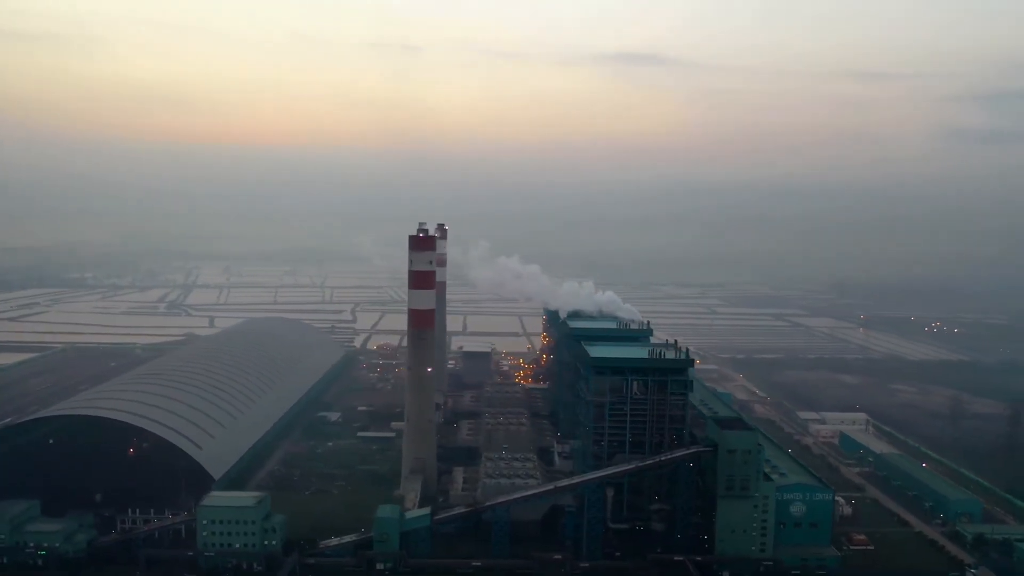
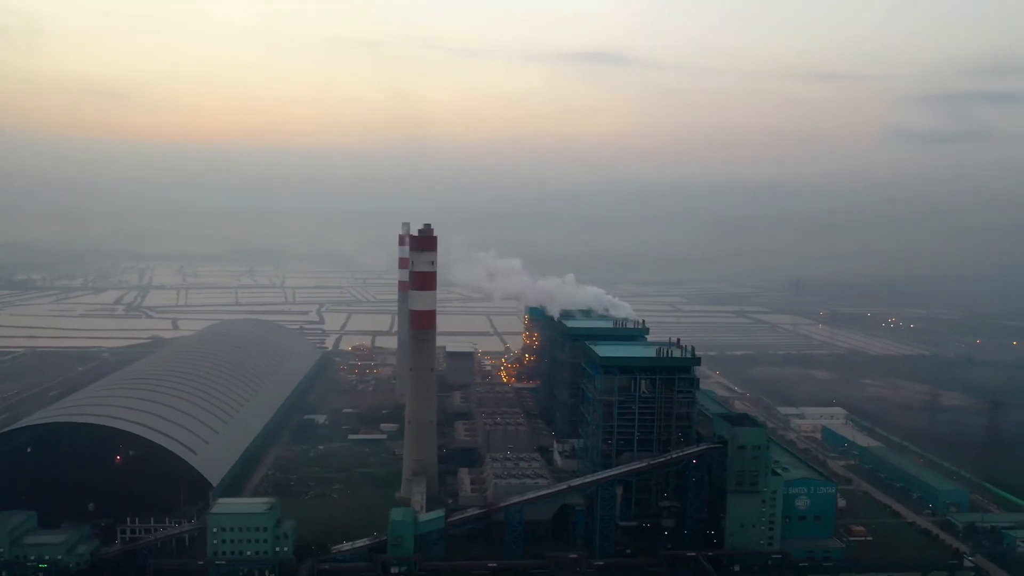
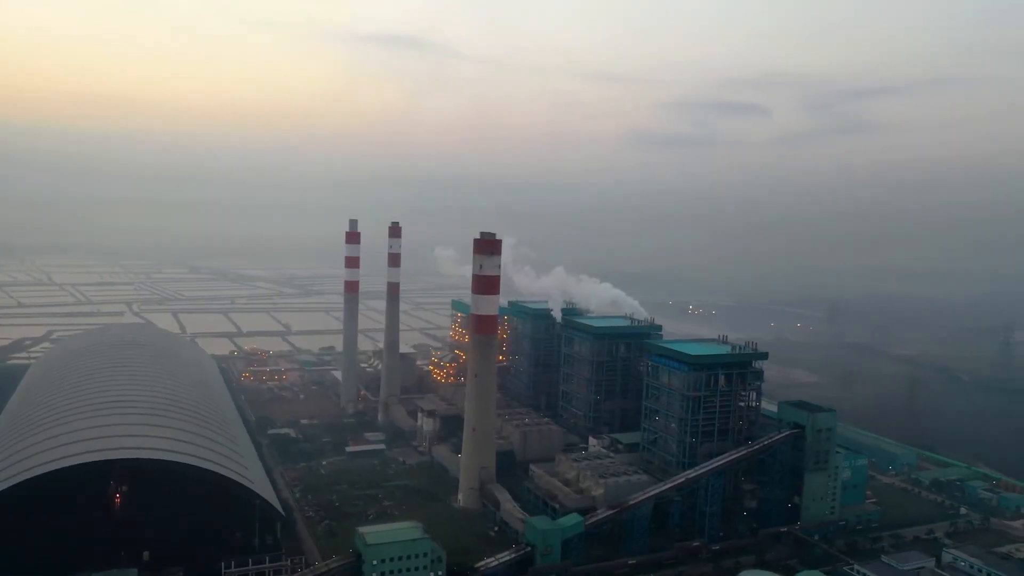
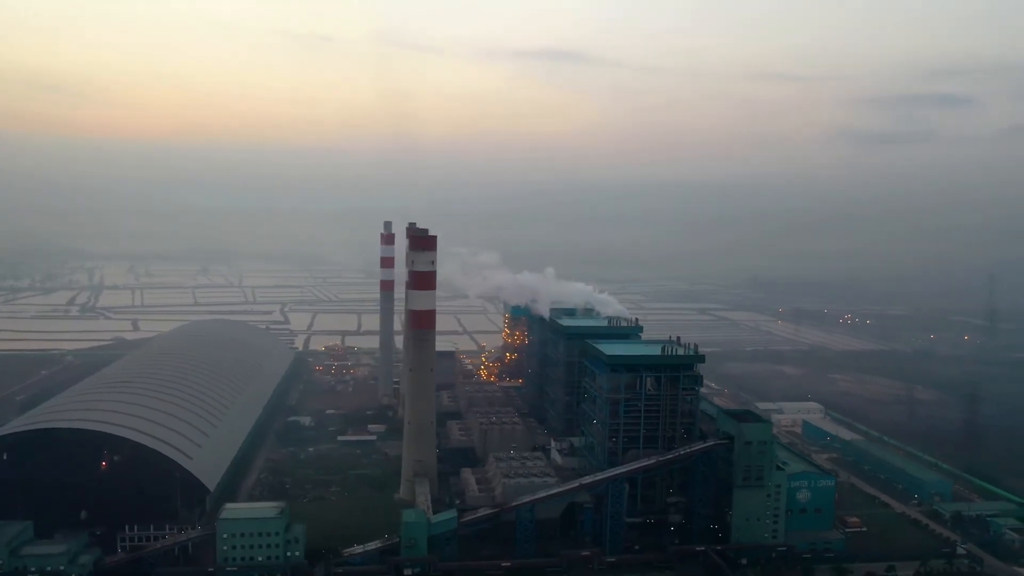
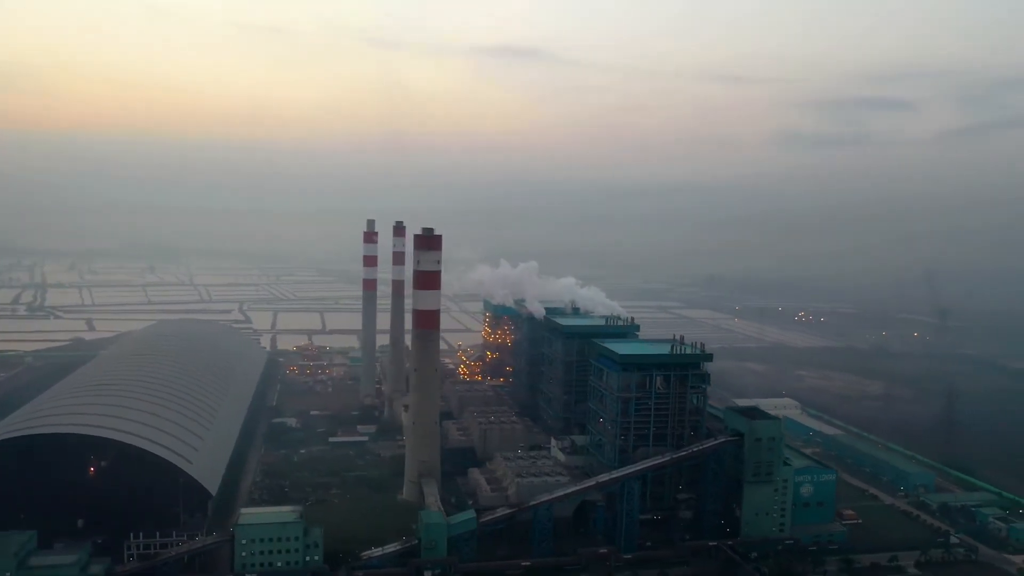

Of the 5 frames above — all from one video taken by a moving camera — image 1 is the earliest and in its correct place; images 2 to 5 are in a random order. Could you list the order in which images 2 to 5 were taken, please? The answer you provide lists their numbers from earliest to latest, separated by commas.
2, 4, 5, 3
